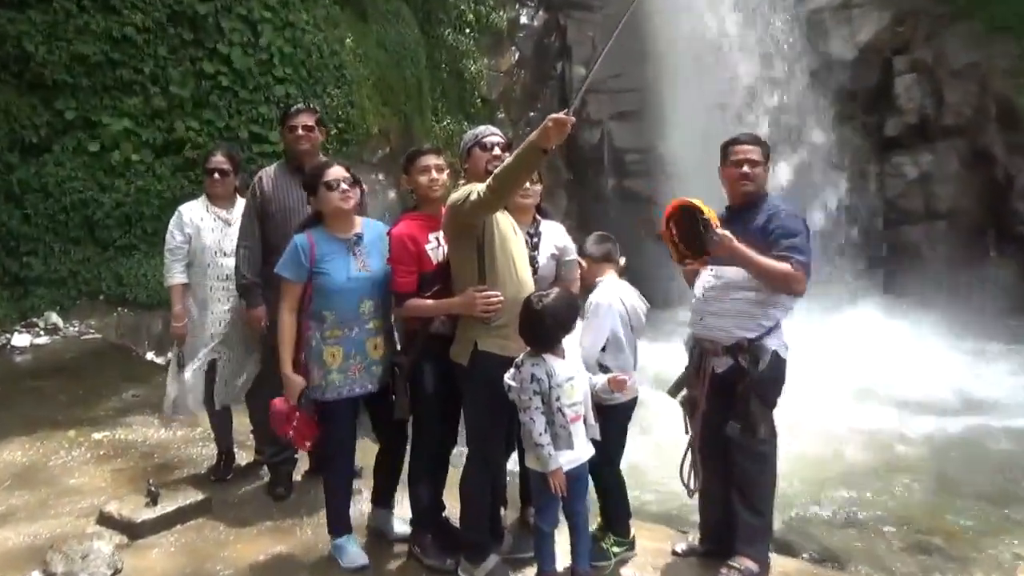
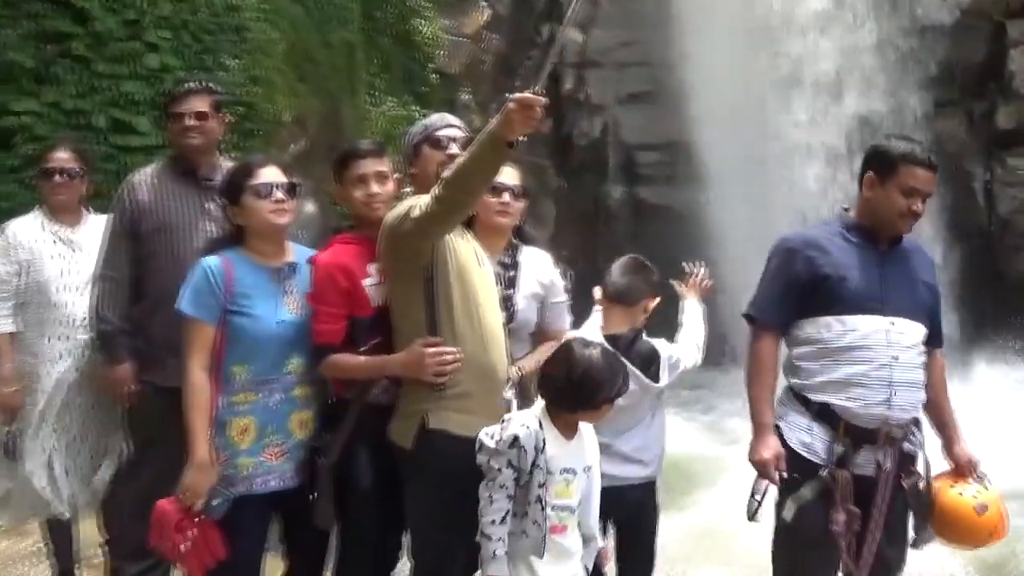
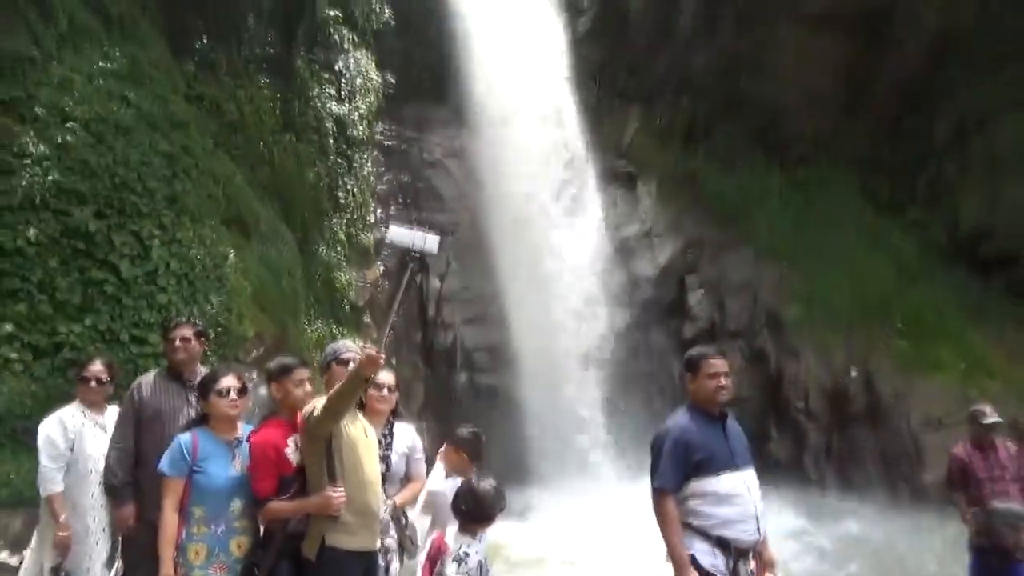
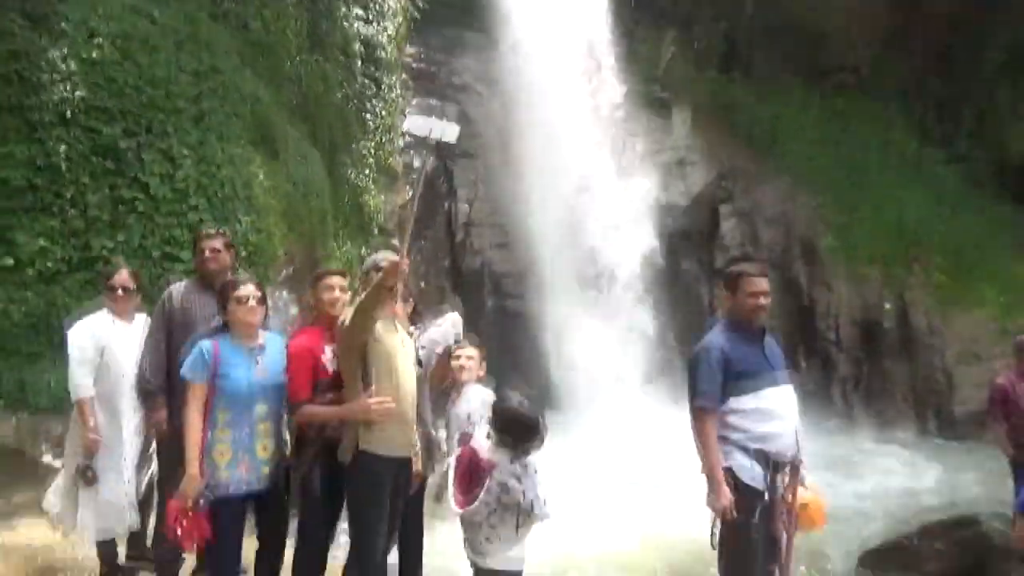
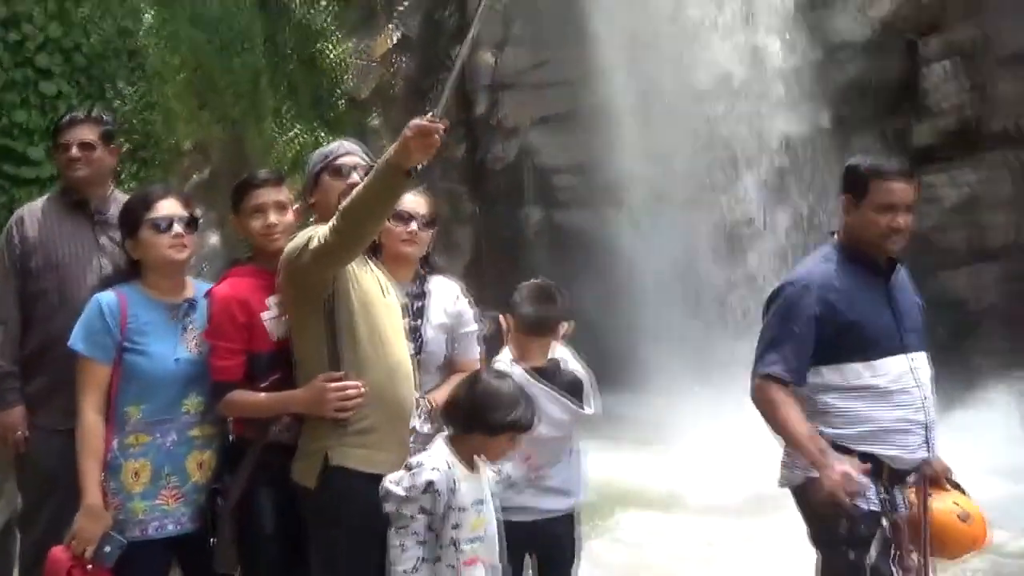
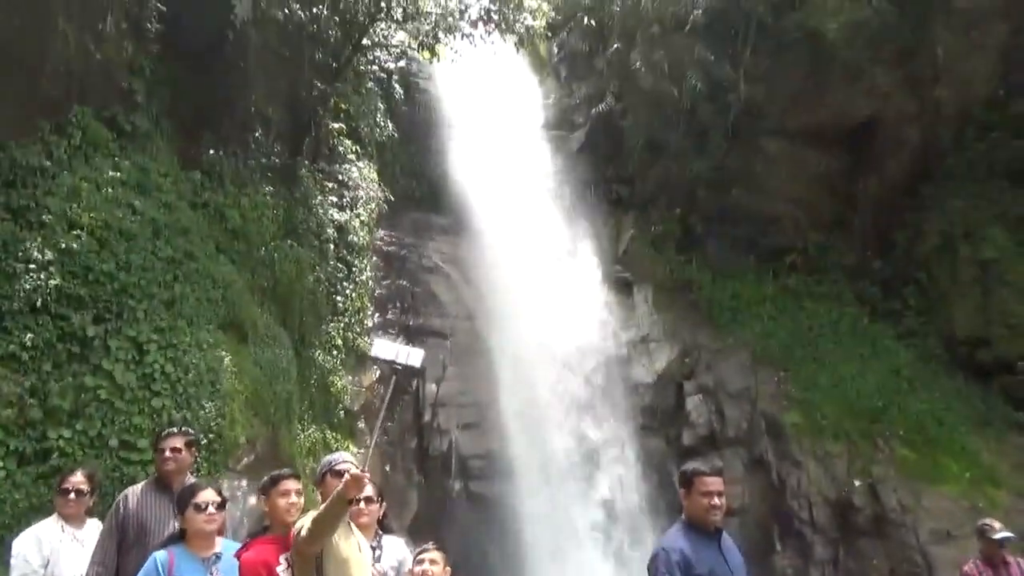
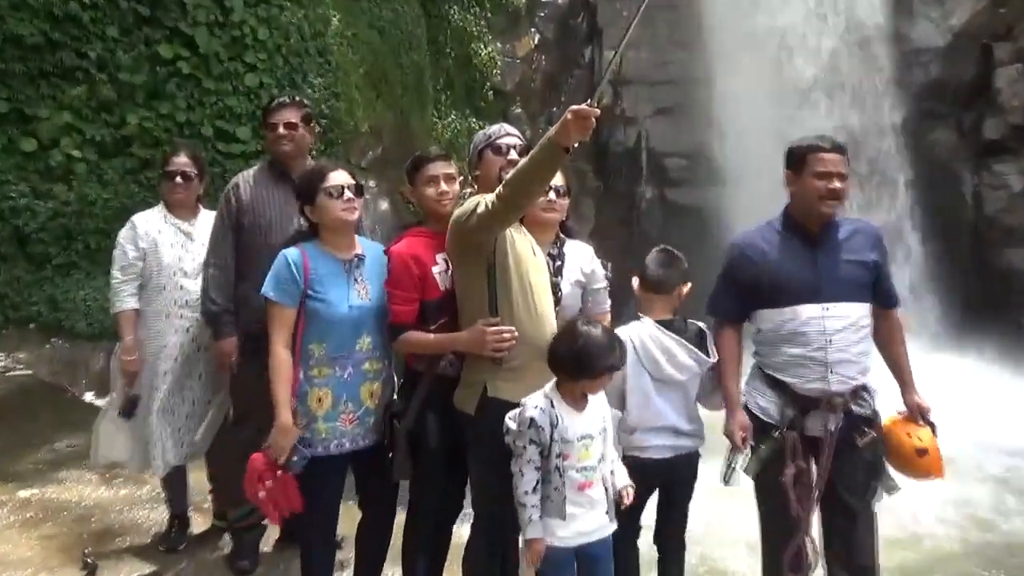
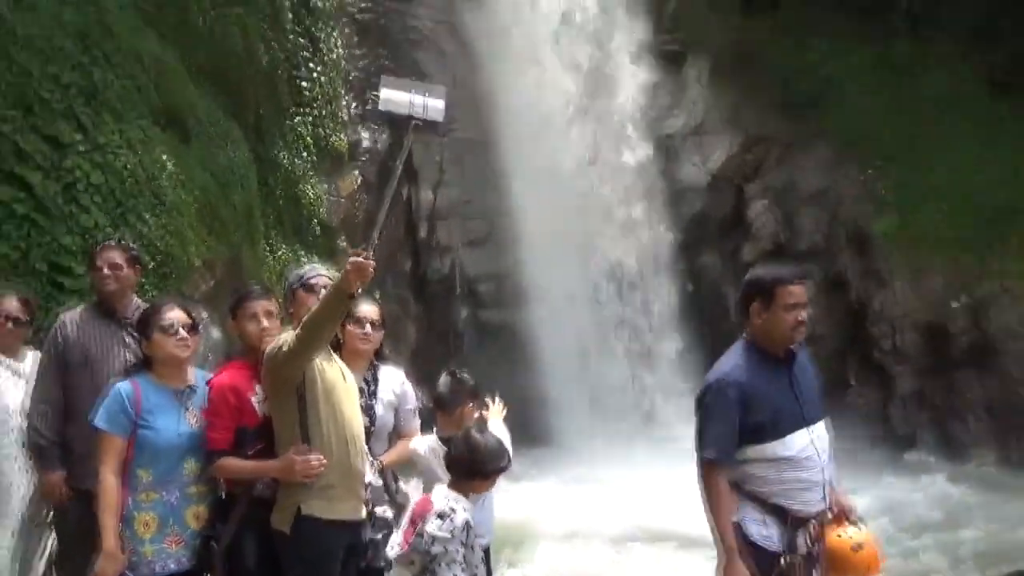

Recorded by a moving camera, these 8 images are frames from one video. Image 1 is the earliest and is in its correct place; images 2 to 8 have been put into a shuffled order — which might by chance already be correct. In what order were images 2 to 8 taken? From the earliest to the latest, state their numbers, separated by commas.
7, 2, 5, 8, 3, 6, 4
